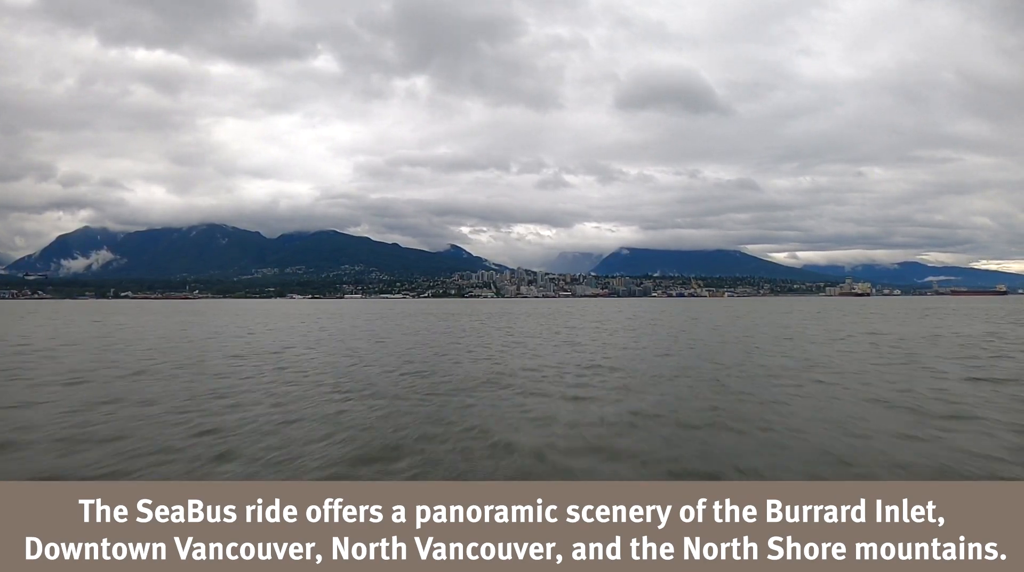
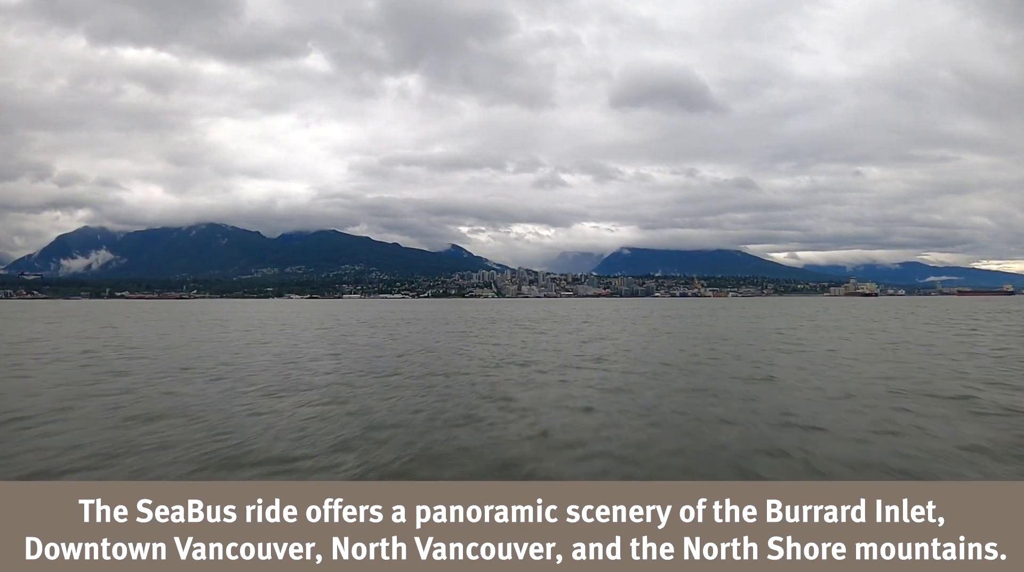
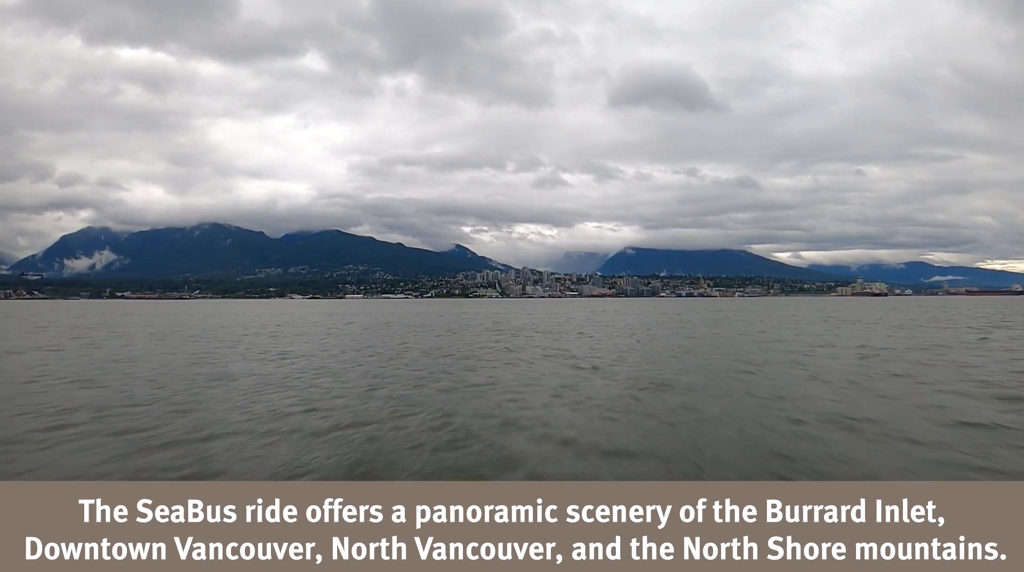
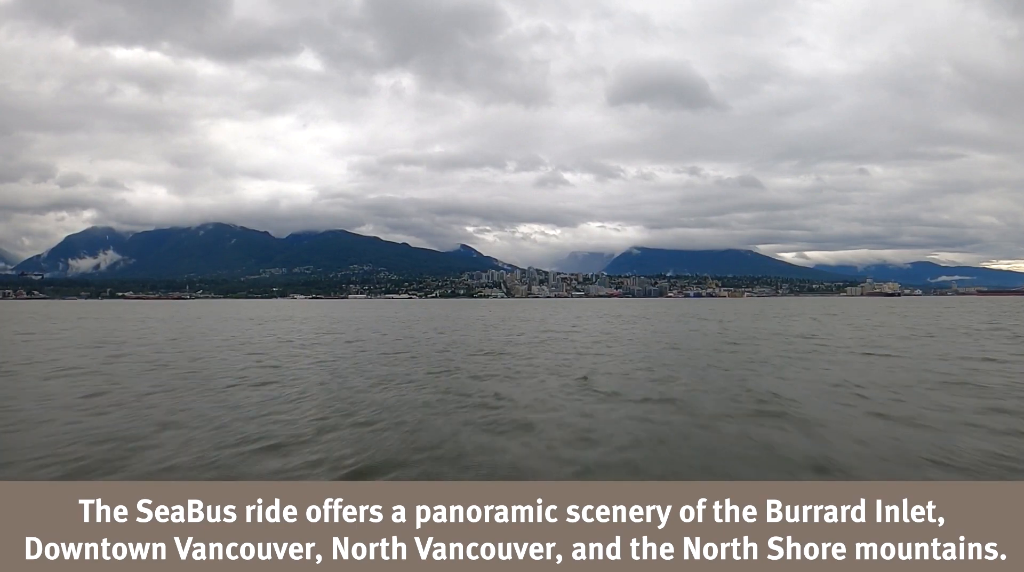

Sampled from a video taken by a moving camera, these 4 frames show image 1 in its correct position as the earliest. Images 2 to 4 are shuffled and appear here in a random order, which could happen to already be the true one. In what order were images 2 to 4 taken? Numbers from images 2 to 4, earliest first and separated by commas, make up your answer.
2, 3, 4
